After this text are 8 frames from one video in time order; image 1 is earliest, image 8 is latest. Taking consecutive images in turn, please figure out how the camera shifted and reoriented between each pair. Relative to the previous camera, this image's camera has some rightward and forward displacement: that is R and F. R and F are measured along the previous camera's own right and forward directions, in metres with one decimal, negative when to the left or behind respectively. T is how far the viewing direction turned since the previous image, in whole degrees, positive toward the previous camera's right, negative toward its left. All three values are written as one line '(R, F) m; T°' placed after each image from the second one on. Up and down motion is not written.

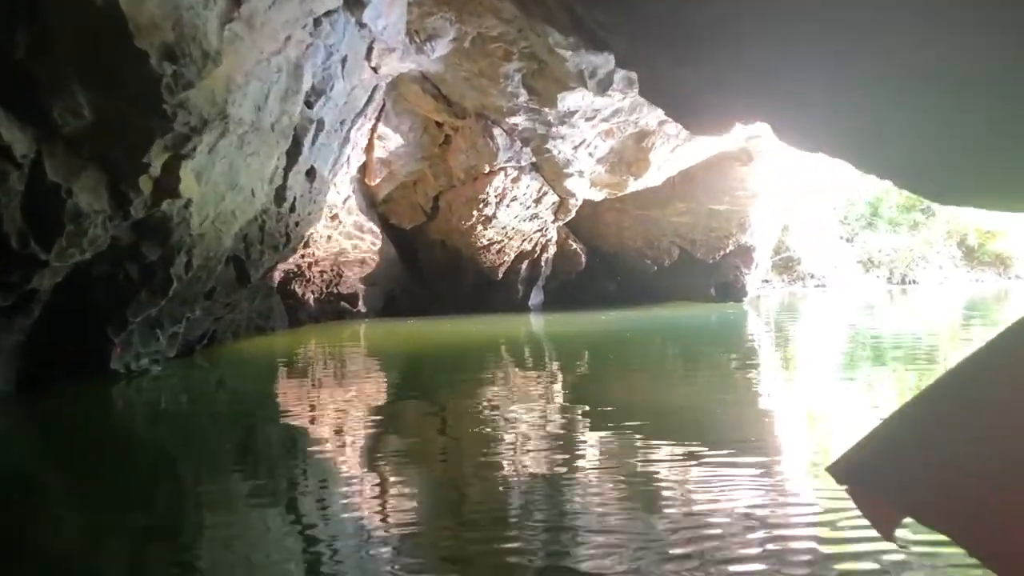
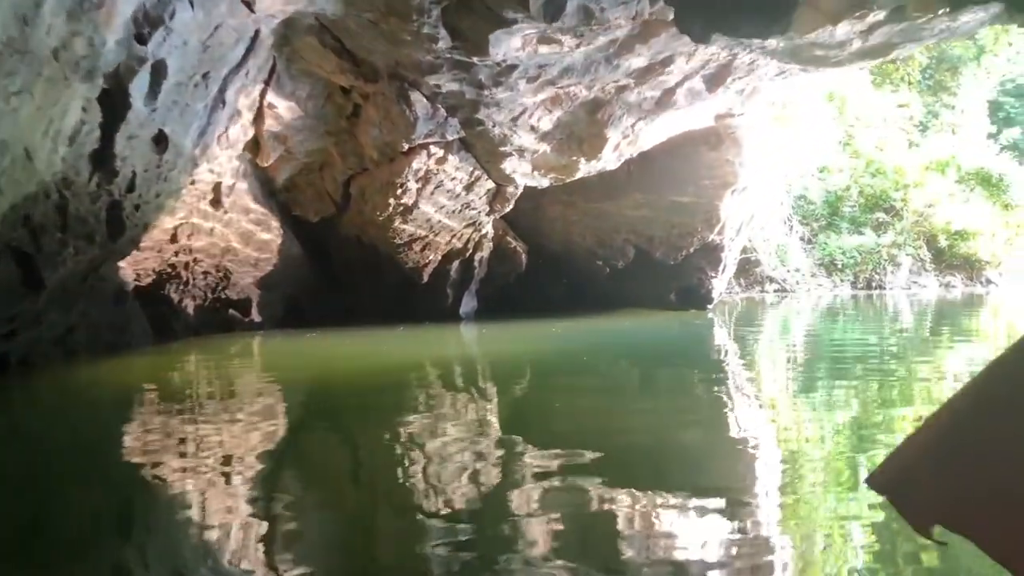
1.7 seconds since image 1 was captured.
(+0.1, +1.4) m; +4°
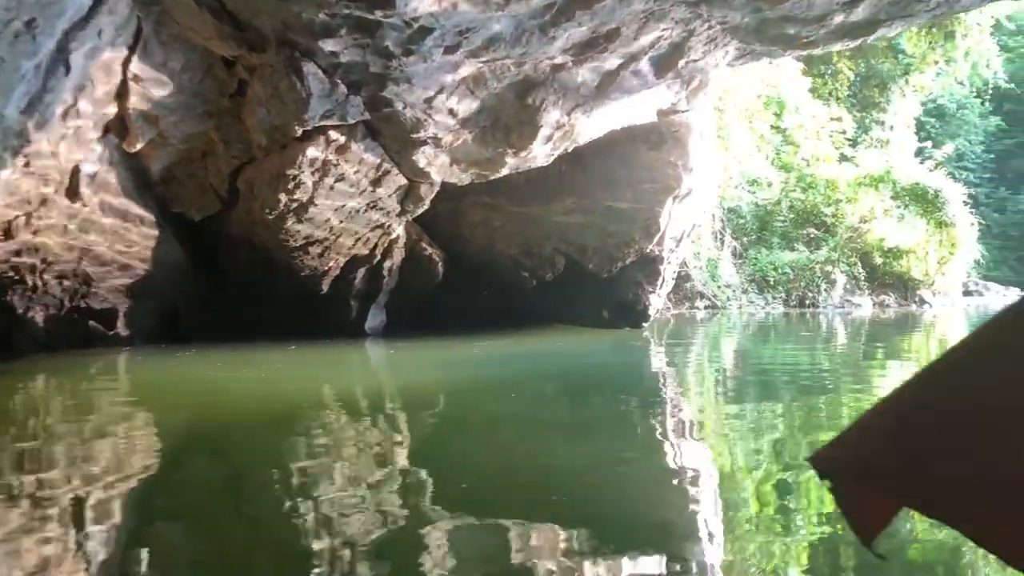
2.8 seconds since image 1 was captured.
(0.0, +0.9) m; +5°
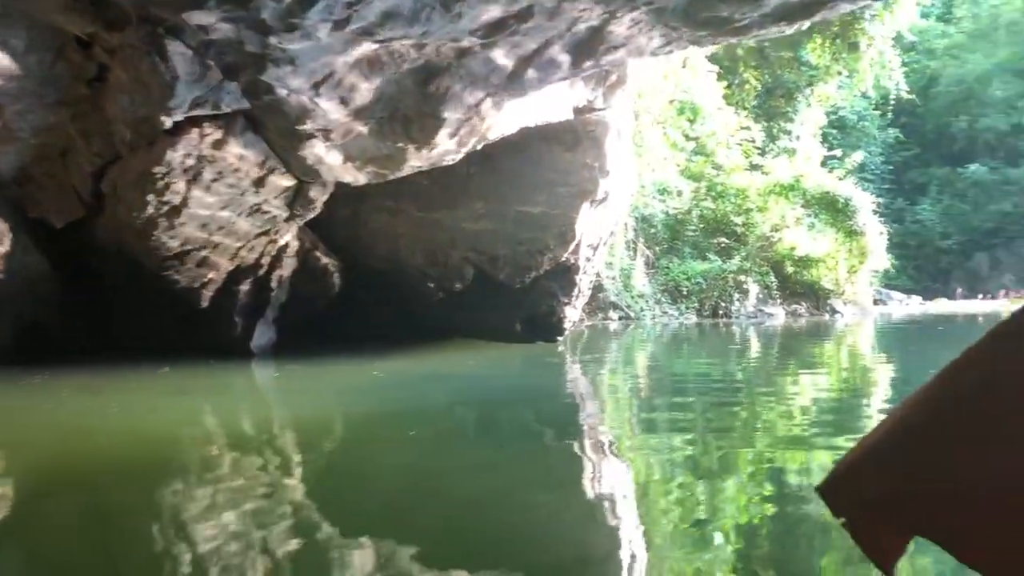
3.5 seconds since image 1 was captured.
(0.0, +0.5) m; +6°
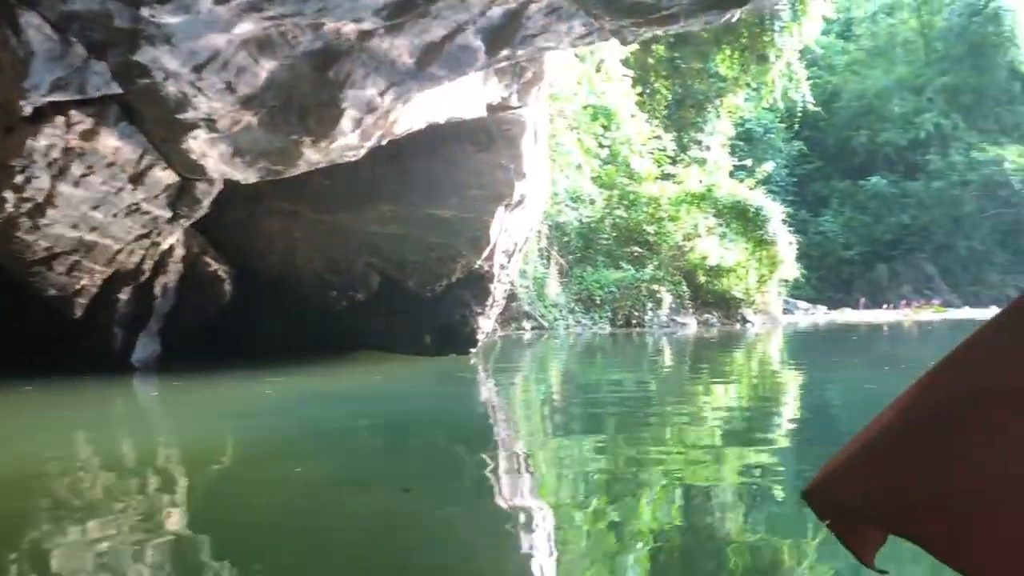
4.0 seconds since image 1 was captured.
(0.0, +0.4) m; +5°
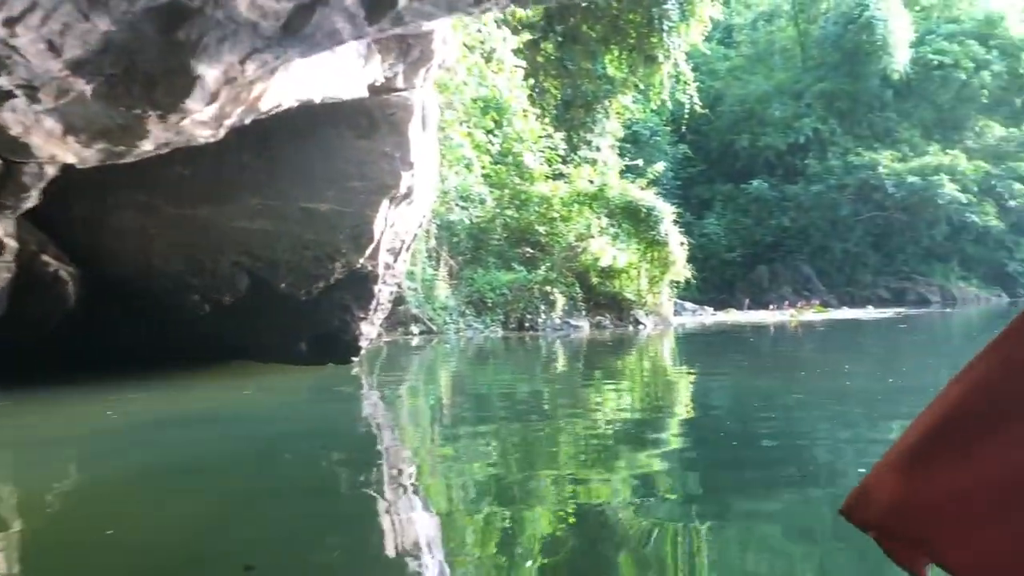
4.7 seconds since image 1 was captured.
(0.0, +0.5) m; +7°
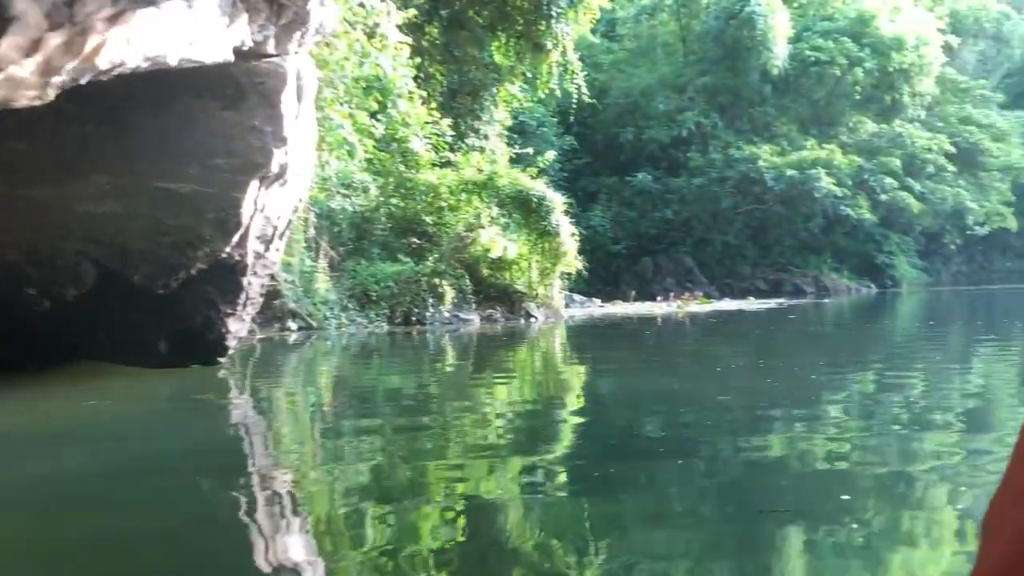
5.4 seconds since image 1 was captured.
(0.0, +0.4) m; +7°
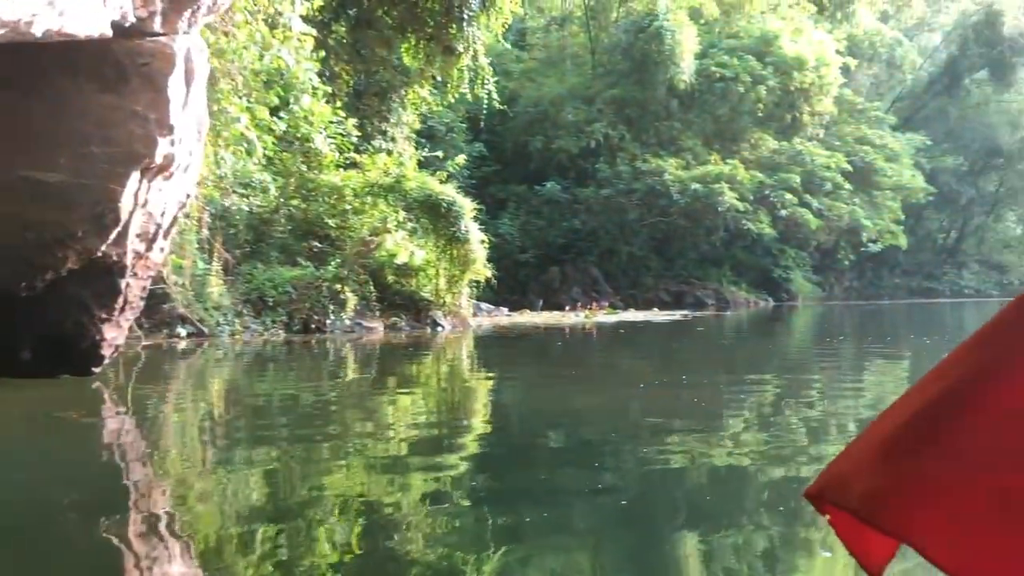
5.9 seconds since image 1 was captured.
(0.0, +0.3) m; +6°
